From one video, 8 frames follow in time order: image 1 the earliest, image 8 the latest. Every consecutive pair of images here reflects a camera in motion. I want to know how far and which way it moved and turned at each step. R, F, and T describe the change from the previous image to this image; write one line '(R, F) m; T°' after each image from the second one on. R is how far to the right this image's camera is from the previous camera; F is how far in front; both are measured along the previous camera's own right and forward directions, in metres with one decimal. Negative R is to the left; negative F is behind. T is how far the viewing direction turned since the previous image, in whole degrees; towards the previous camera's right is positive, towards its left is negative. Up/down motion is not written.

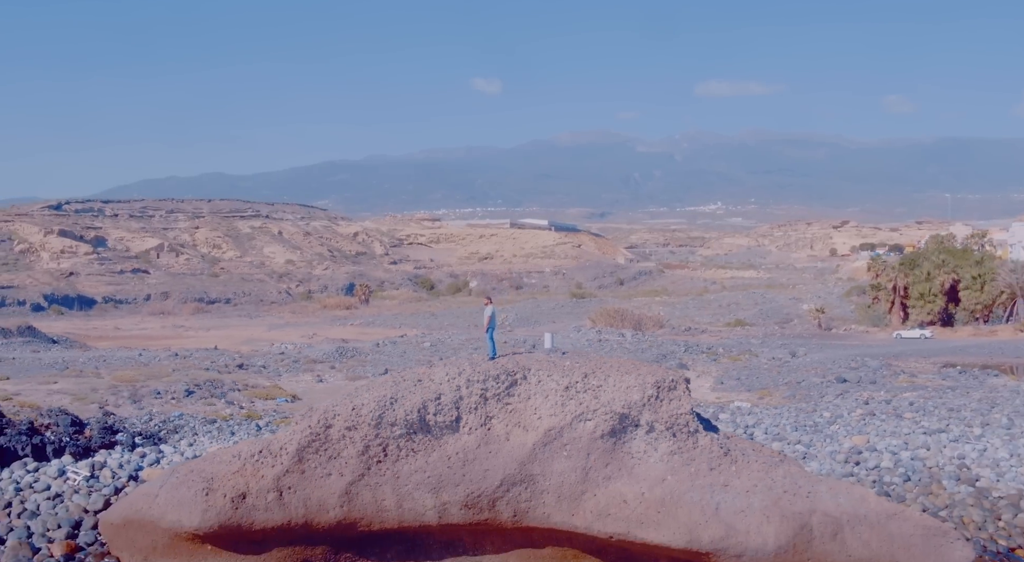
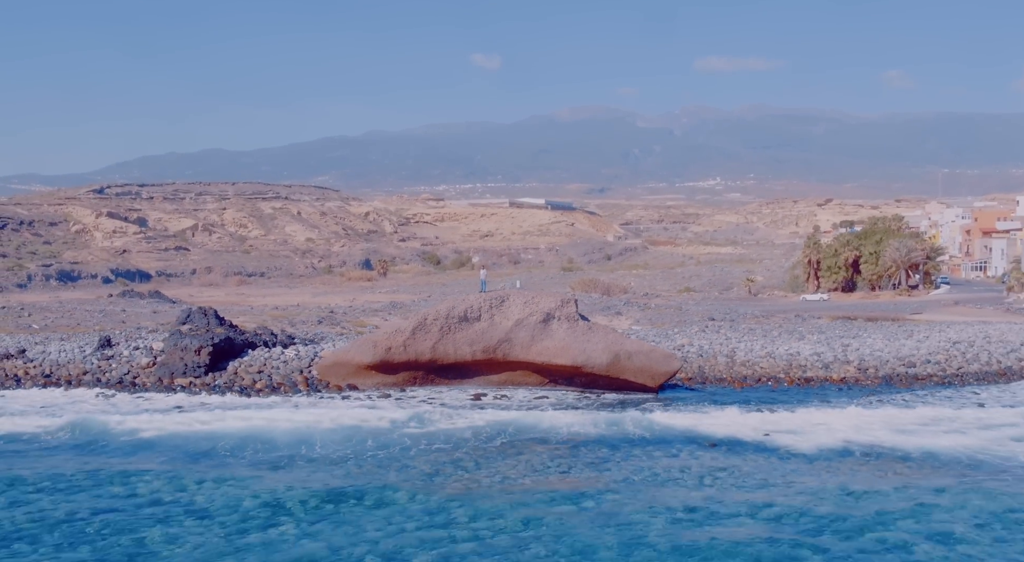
(+0.2, -12.2) m; 0°
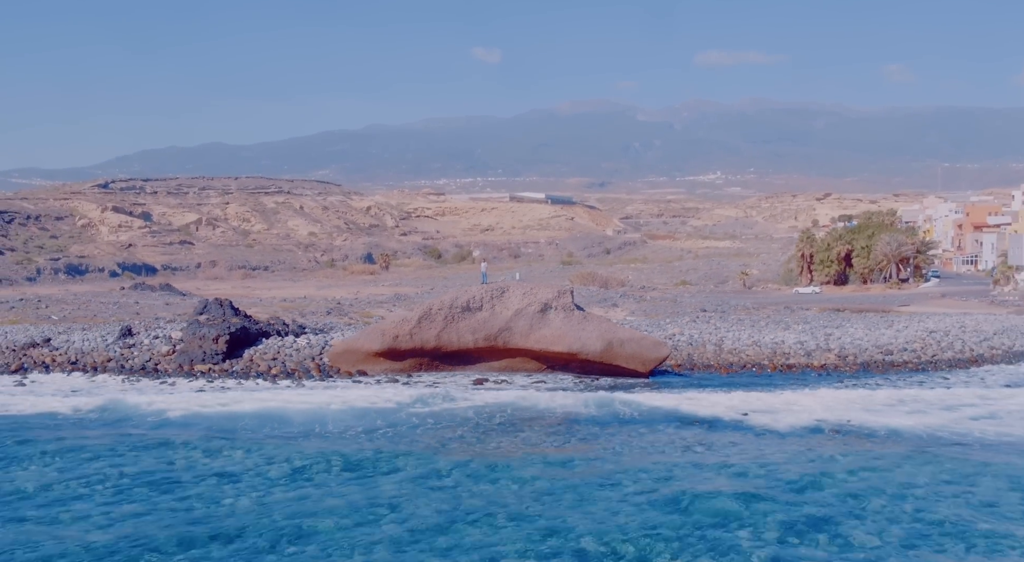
(0.0, -1.4) m; 0°
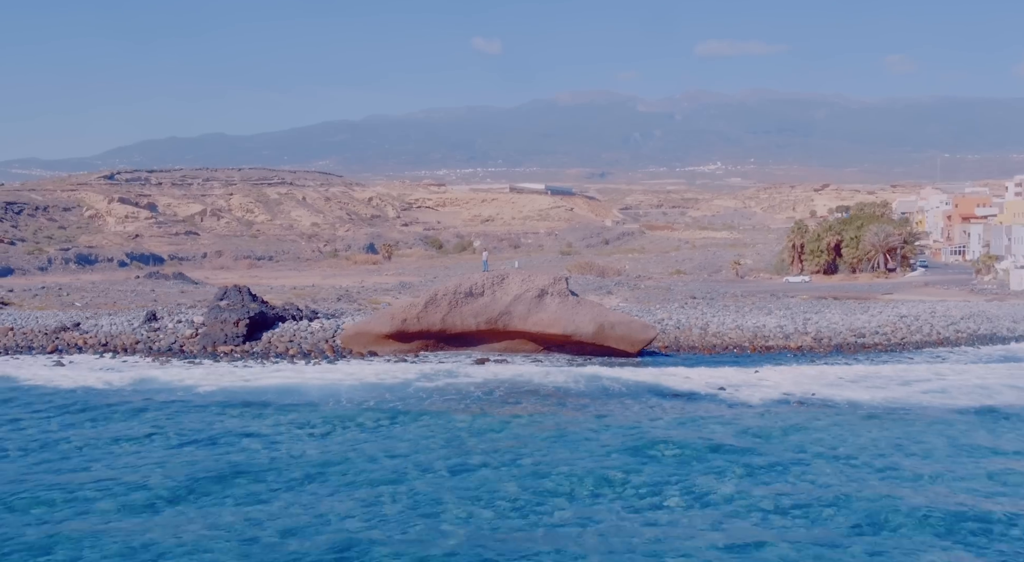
(0.0, -1.8) m; 0°
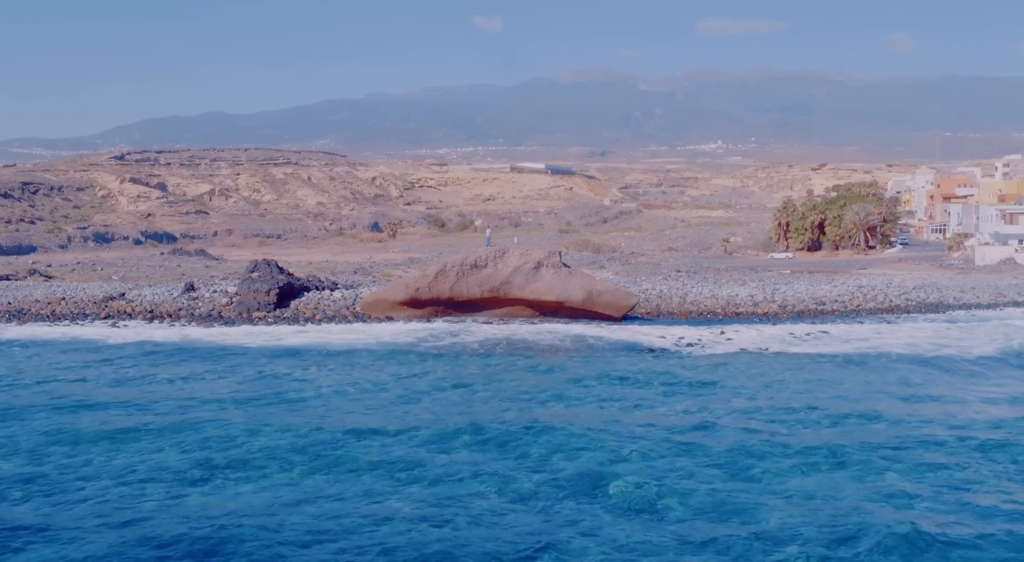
(0.0, -3.3) m; 0°
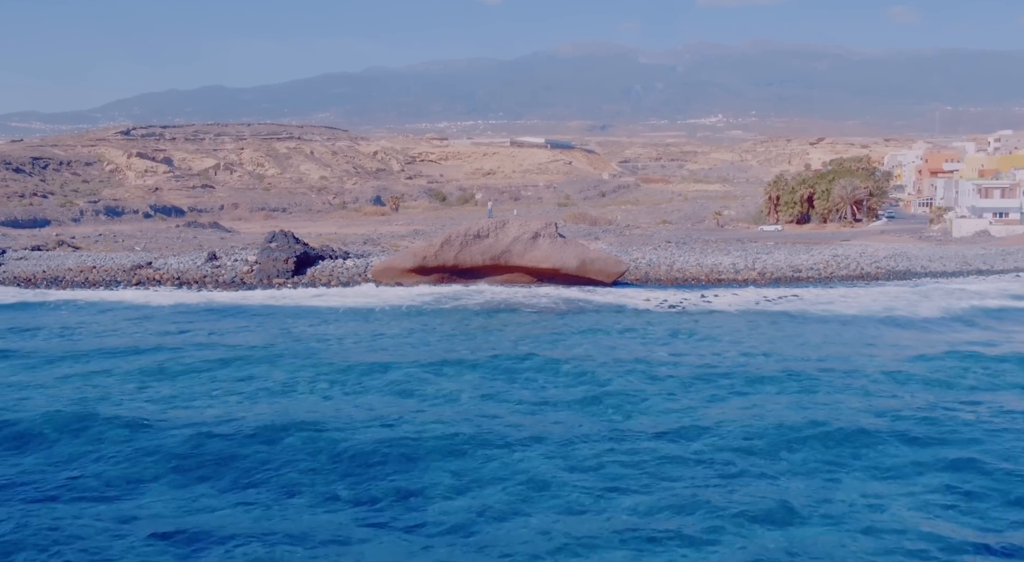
(0.0, -2.4) m; 0°
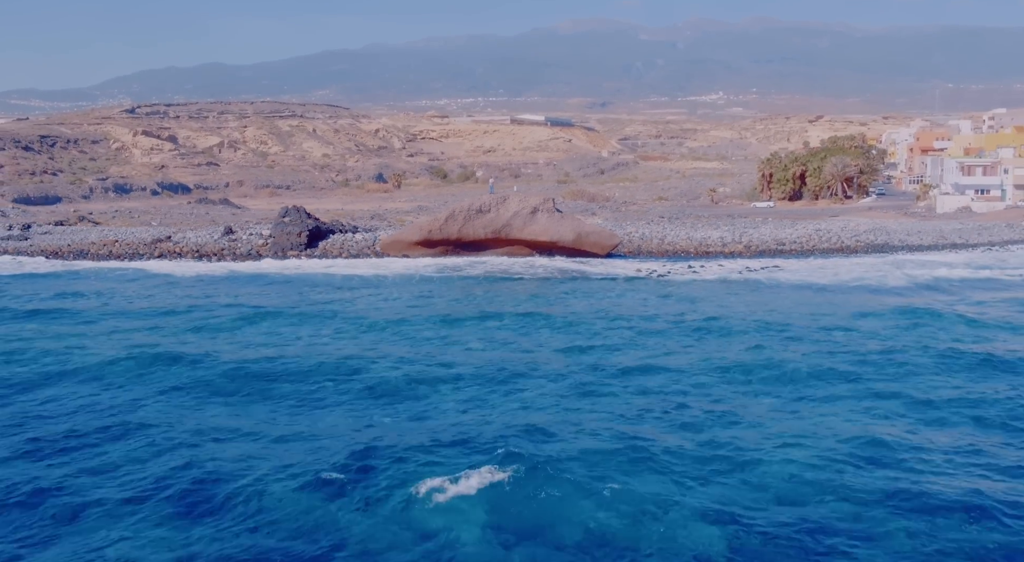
(0.0, -1.9) m; 0°
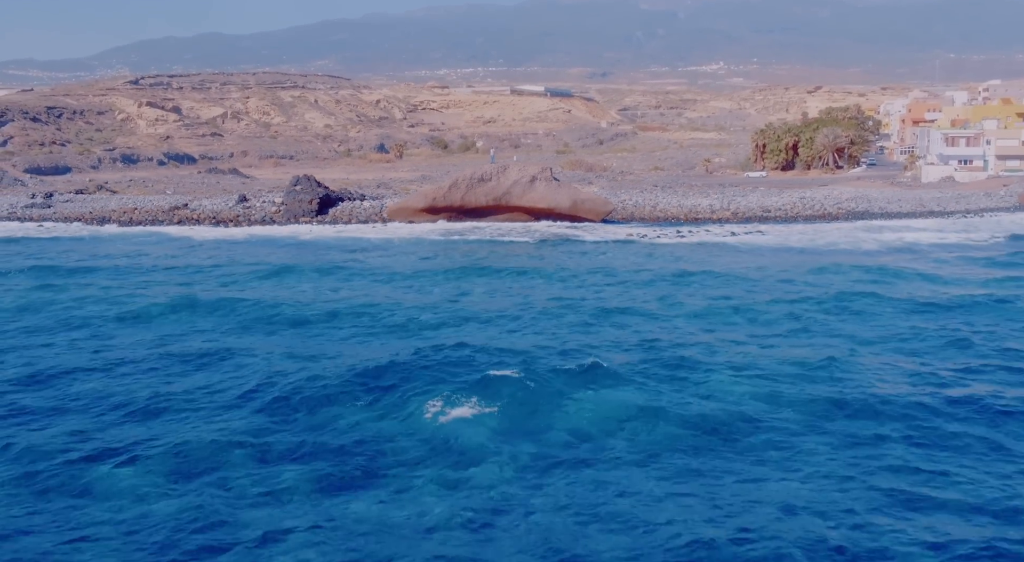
(0.0, -1.9) m; 0°
